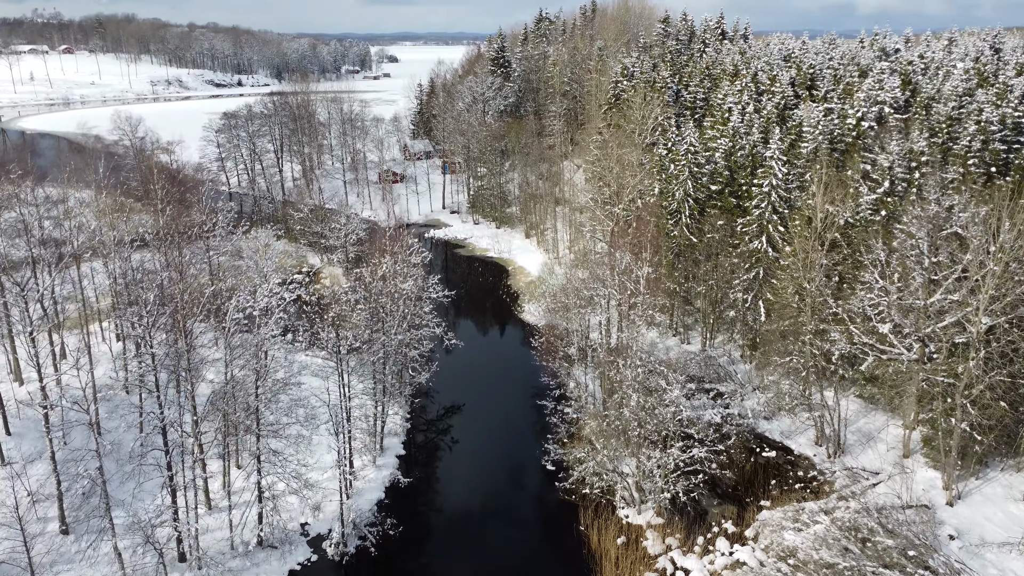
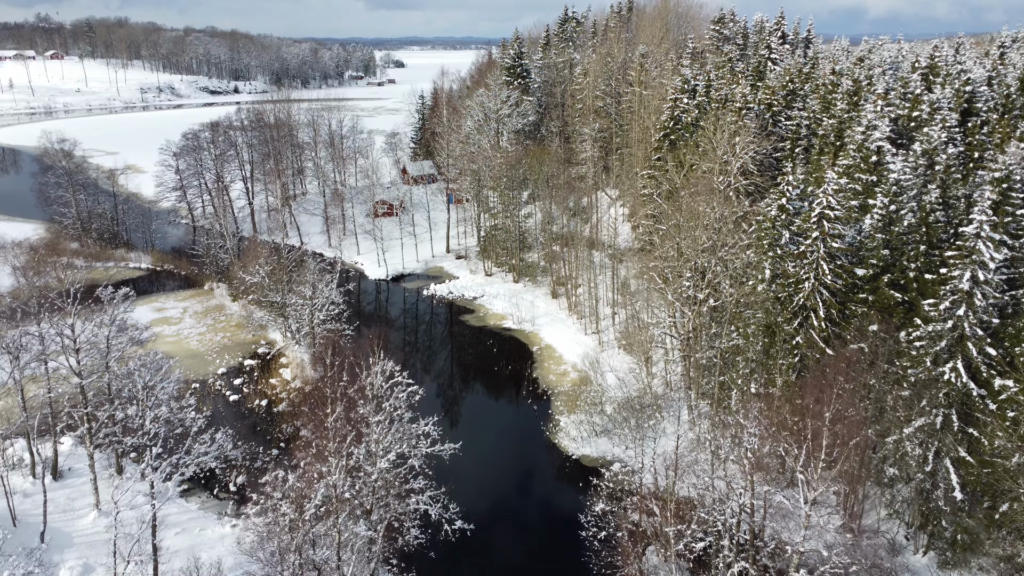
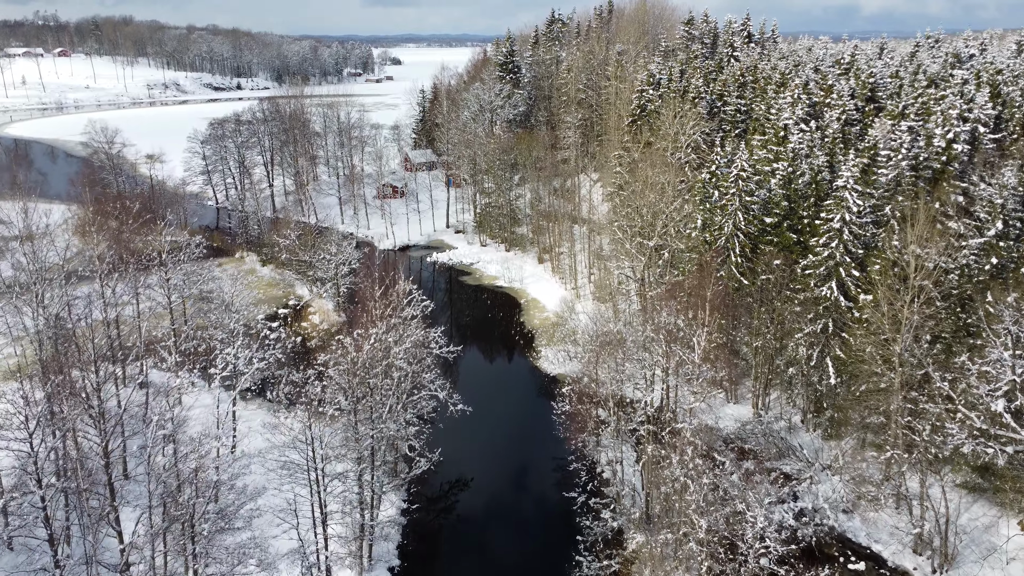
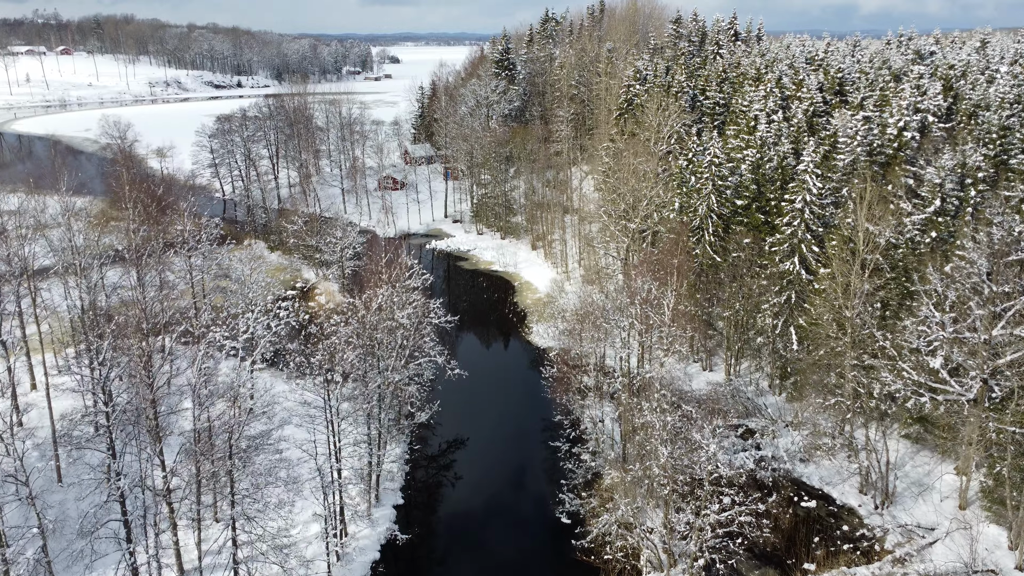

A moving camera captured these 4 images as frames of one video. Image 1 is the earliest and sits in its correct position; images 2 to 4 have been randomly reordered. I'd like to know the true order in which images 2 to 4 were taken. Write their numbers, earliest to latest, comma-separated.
4, 3, 2
